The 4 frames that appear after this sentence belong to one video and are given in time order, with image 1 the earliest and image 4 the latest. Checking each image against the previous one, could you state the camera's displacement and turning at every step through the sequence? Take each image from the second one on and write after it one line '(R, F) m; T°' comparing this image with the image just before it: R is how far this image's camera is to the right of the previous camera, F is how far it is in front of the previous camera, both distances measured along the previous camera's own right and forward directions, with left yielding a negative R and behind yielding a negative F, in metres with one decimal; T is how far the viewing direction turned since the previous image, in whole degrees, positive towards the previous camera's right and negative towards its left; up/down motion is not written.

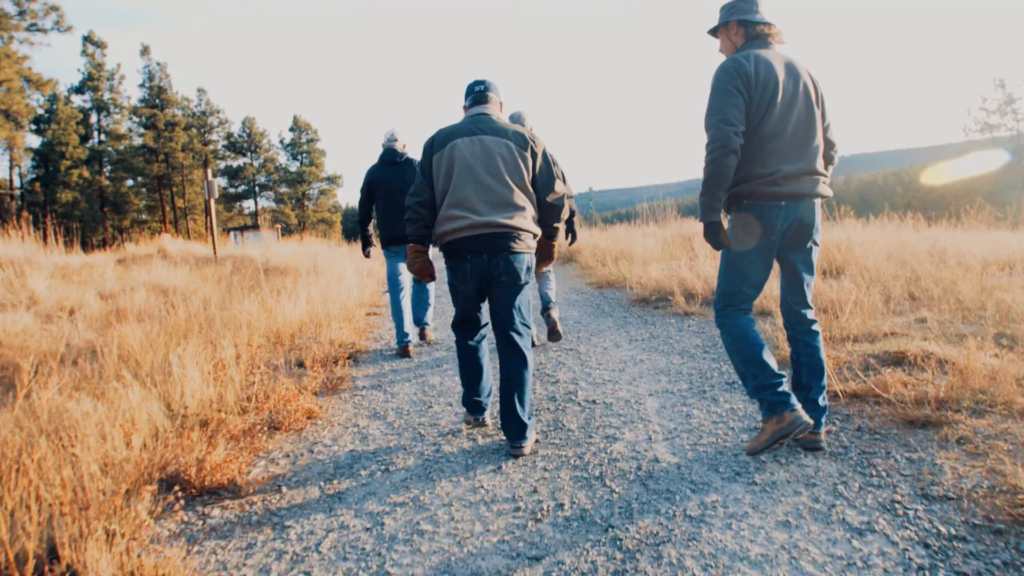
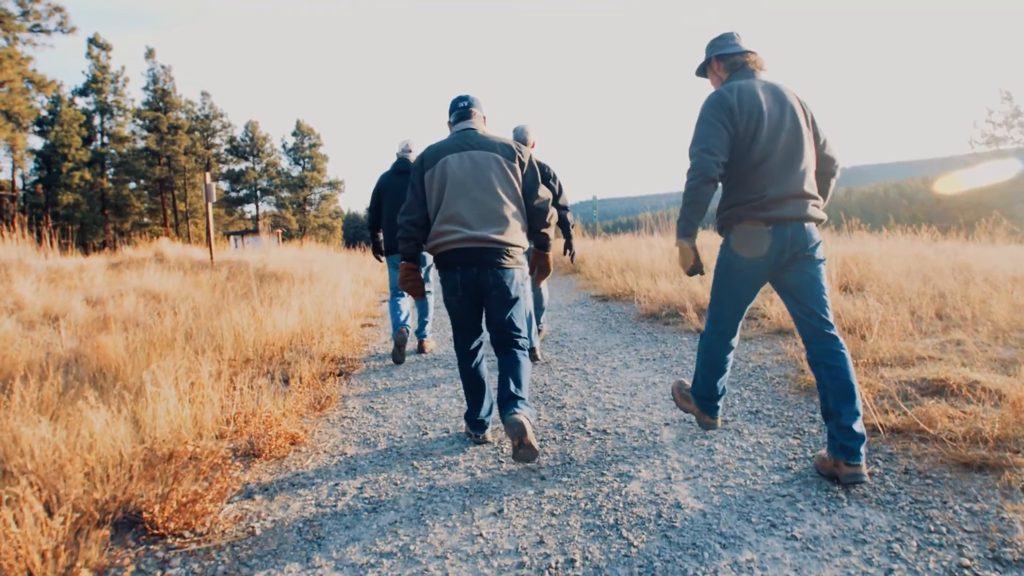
(0.0, +0.3) m; 0°
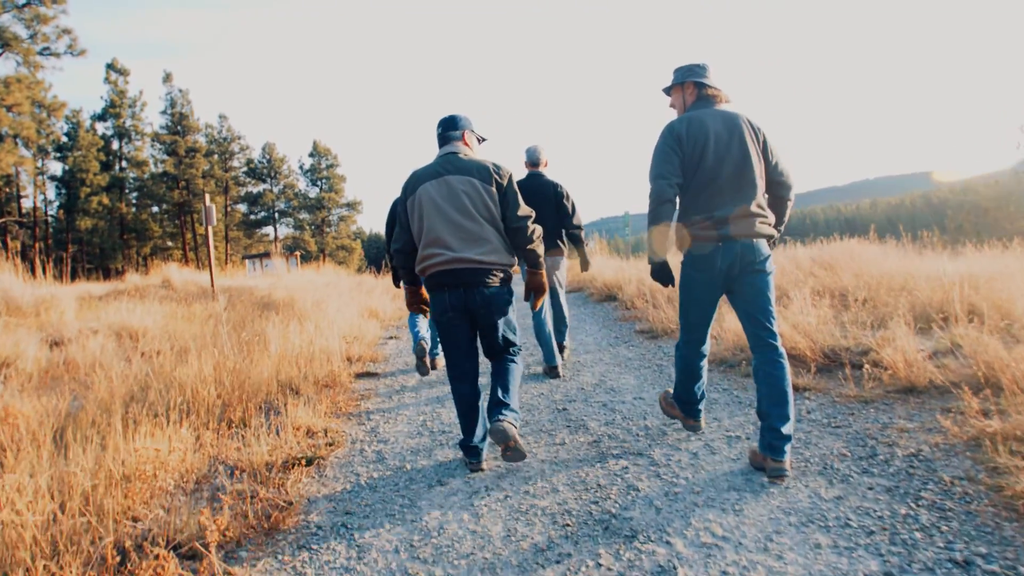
(-0.1, +1.4) m; -2°
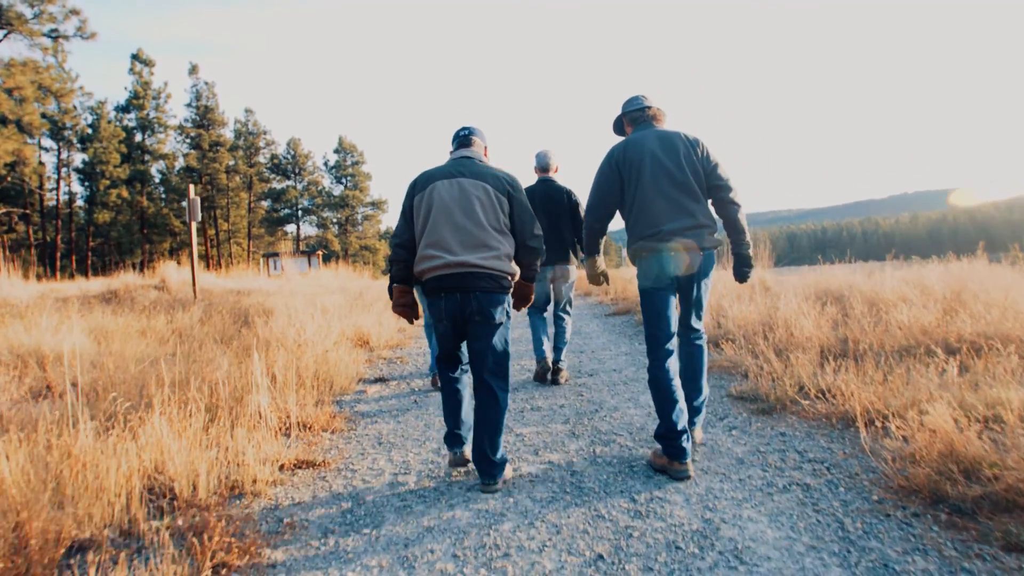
(0.0, +2.3) m; -2°
